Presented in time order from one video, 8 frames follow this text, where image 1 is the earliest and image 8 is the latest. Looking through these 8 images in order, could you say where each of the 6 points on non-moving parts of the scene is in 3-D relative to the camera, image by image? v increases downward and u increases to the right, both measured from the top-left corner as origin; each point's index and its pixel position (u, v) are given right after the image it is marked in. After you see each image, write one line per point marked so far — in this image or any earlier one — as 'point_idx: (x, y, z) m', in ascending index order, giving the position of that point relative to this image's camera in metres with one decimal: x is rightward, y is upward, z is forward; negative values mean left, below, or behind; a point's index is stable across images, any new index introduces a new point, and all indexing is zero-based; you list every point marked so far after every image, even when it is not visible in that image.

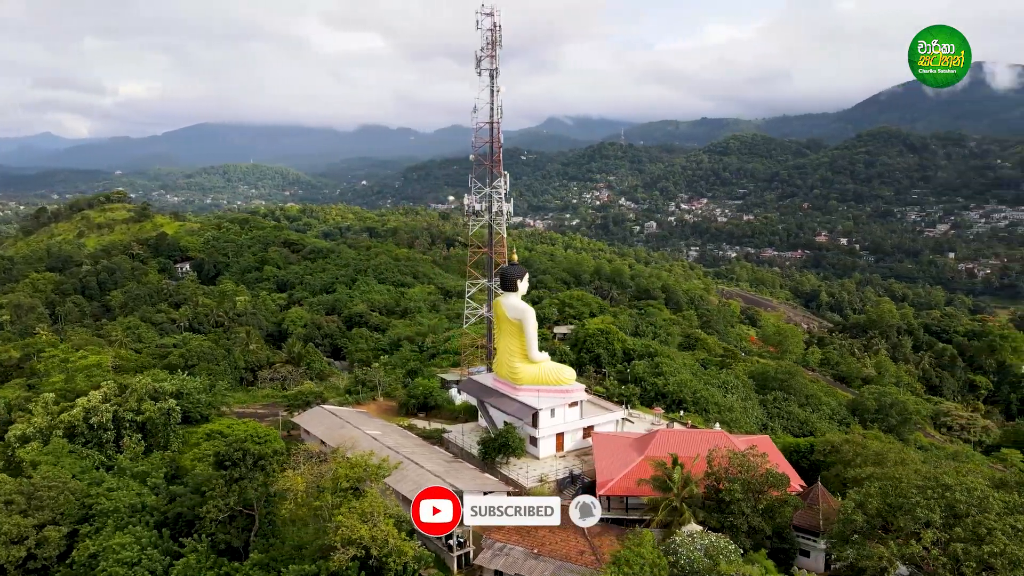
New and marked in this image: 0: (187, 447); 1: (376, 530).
0: (-8.2, -4.2, +18.3) m
1: (-2.0, -3.8, +11.4) m
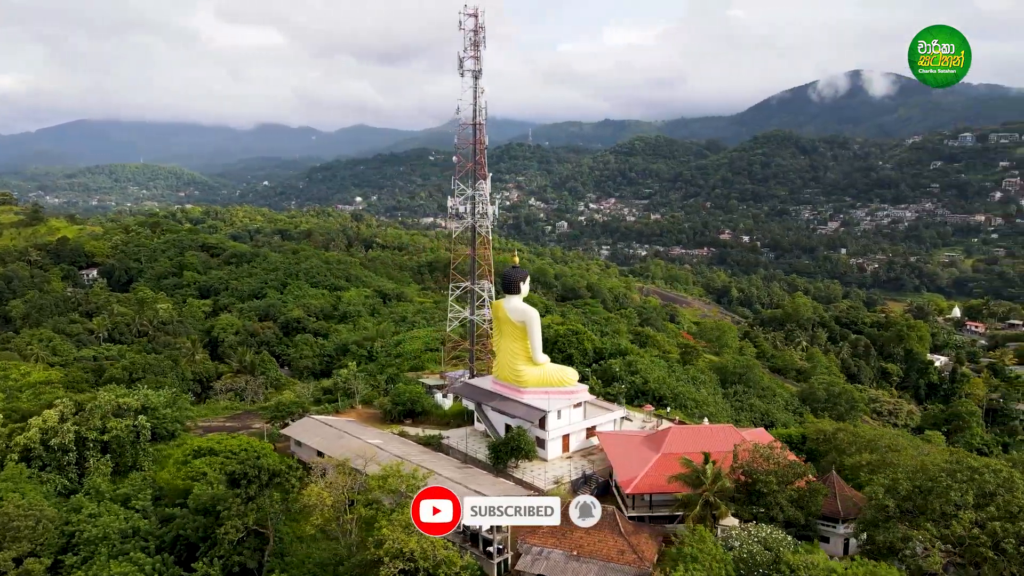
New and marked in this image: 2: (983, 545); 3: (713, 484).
0: (-8.2, -4.4, +17.2) m
1: (-1.3, -3.9, +11.1) m
2: (+6.6, -3.6, +10.2) m
3: (+3.5, -3.4, +12.5) m
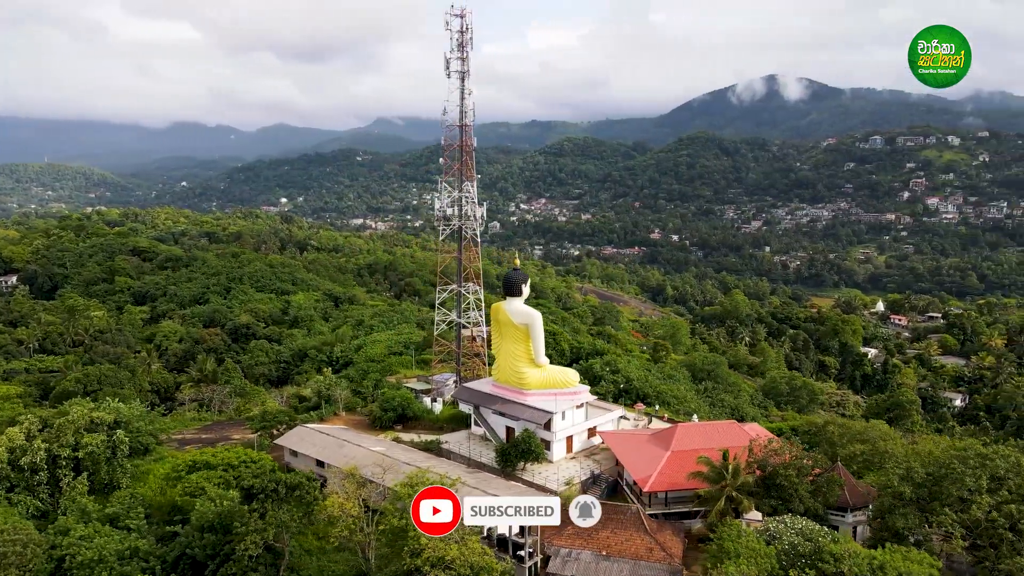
0: (-8.2, -4.5, +16.4) m
1: (-0.7, -4.0, +11.0) m
2: (+7.3, -3.5, +10.8) m
3: (+3.9, -3.4, +12.8) m
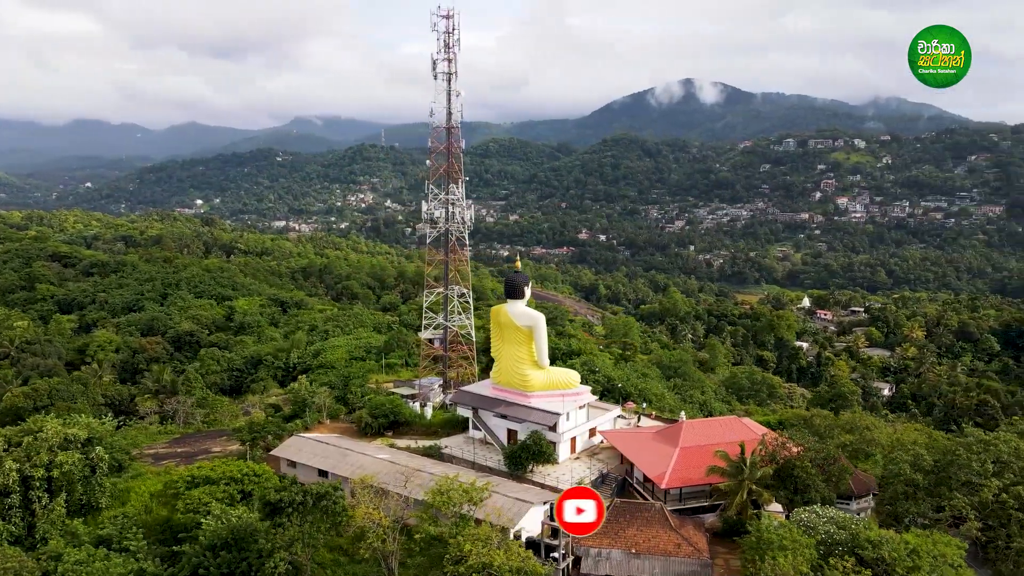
0: (-8.0, -4.7, +15.6) m
1: (0.0, -4.0, +11.0) m
2: (+7.9, -3.5, +11.5) m
3: (+4.4, -3.4, +13.2) m
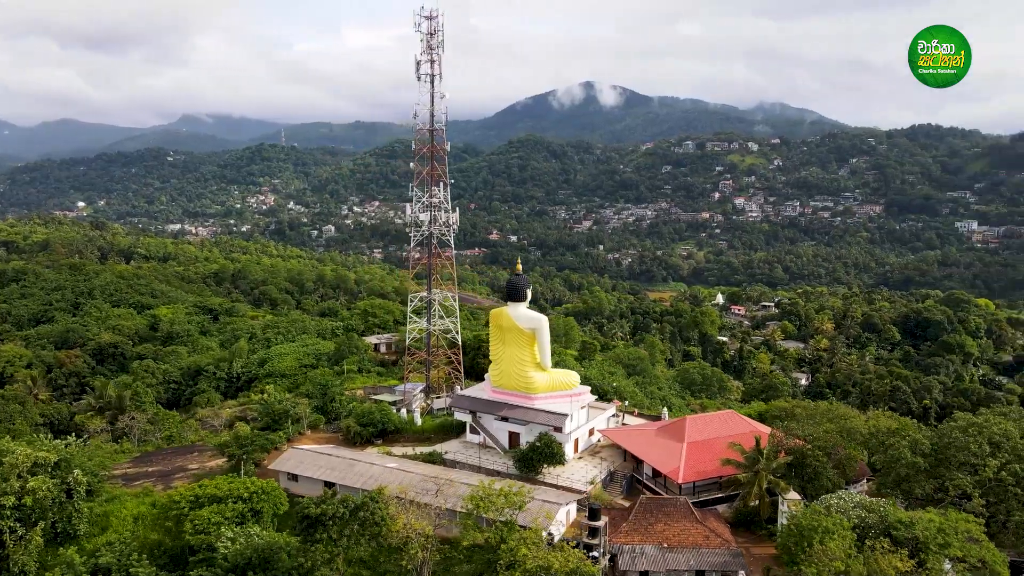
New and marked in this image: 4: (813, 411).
0: (-7.7, -4.9, +14.6) m
1: (+0.8, -4.1, +11.0) m
2: (+8.6, -3.4, +12.6) m
3: (+4.9, -3.4, +13.8) m
4: (+7.3, -3.1, +17.8) m
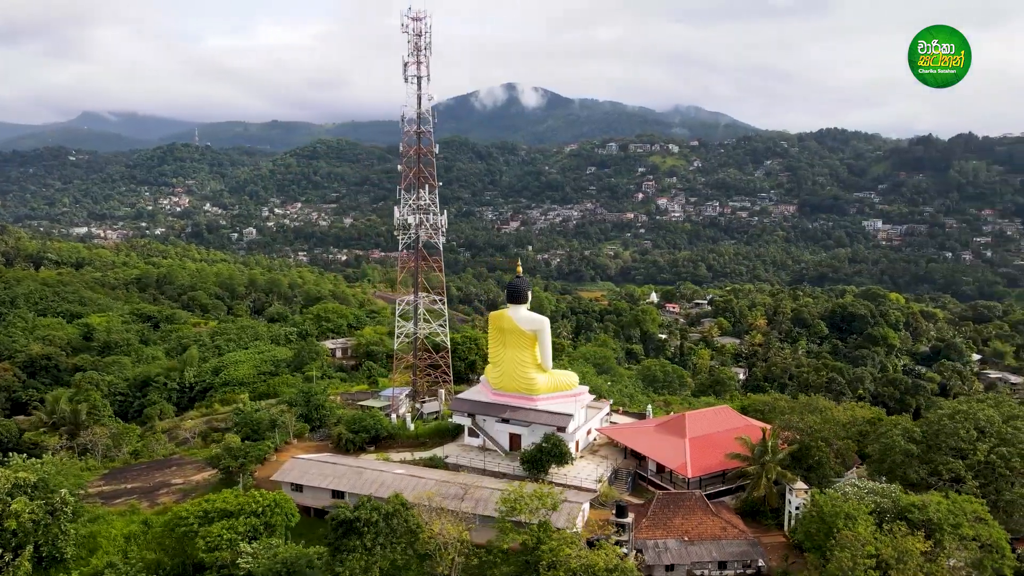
0: (-7.4, -5.1, +13.9) m
1: (+1.4, -4.1, +11.2) m
2: (+9.0, -3.3, +13.5) m
3: (+5.2, -3.3, +14.4) m
4: (+7.2, -3.0, +18.6) m
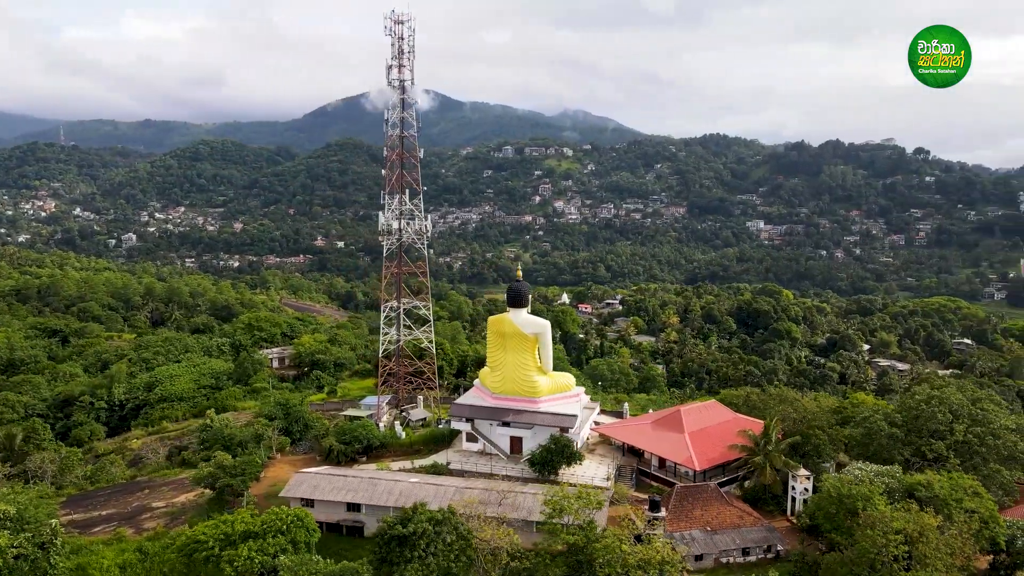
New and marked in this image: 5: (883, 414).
0: (-6.8, -5.3, +13.1) m
1: (+2.3, -4.1, +11.6) m
2: (+9.5, -3.2, +14.9) m
3: (+5.5, -3.3, +15.2) m
4: (+6.9, -3.0, +19.7) m
5: (+8.2, -2.8, +16.2) m
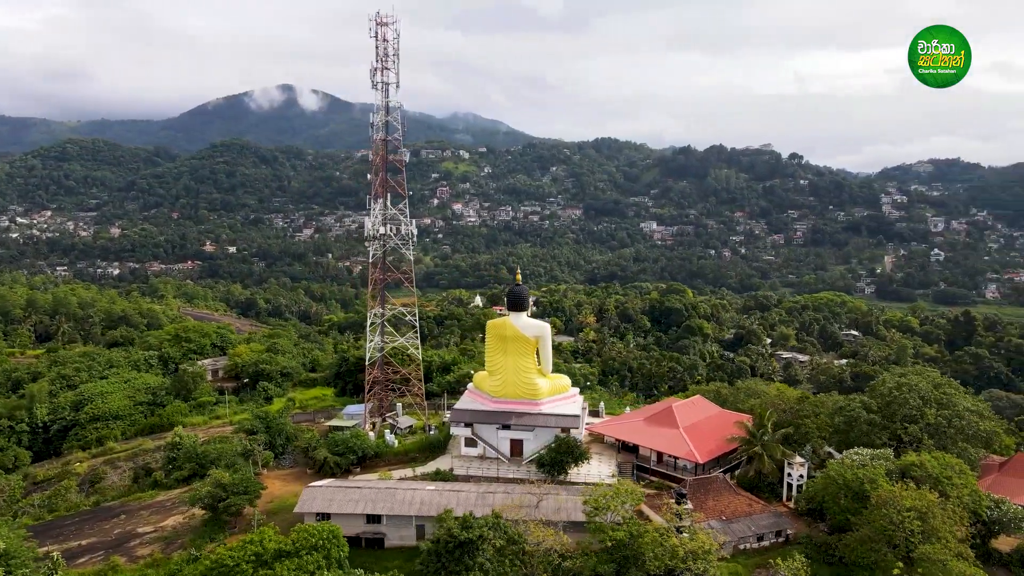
0: (-6.1, -5.5, +12.3) m
1: (+3.1, -4.2, +12.1) m
2: (+9.7, -3.1, +16.4) m
3: (+5.8, -3.3, +16.2) m
4: (+6.5, -3.0, +20.8) m
5: (+8.3, -2.7, +17.5) m
